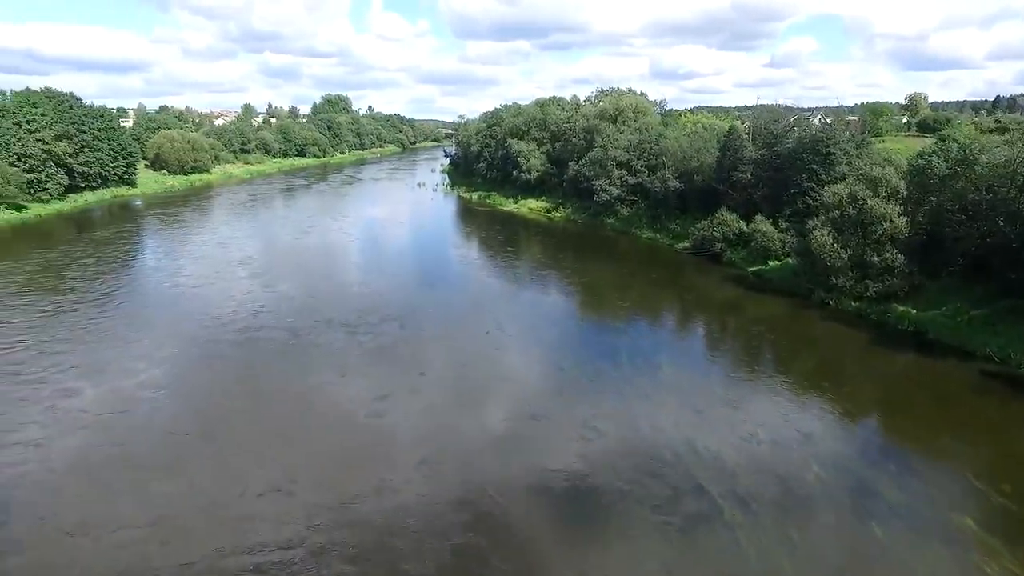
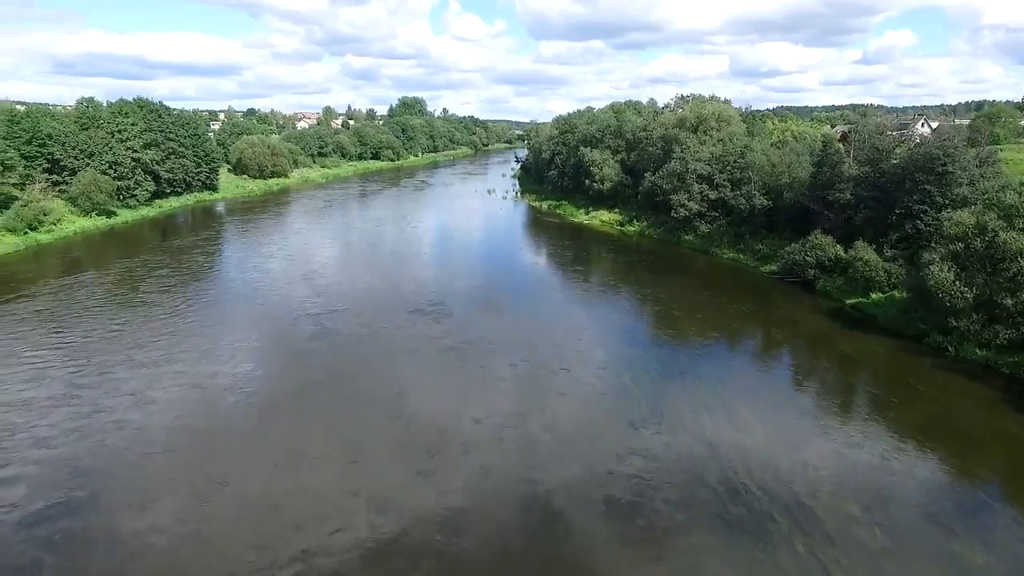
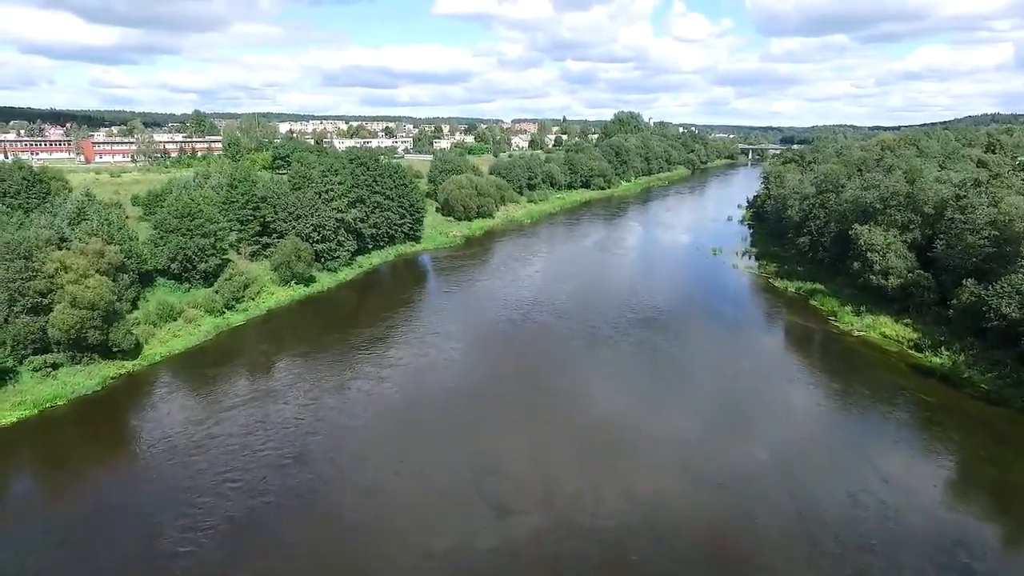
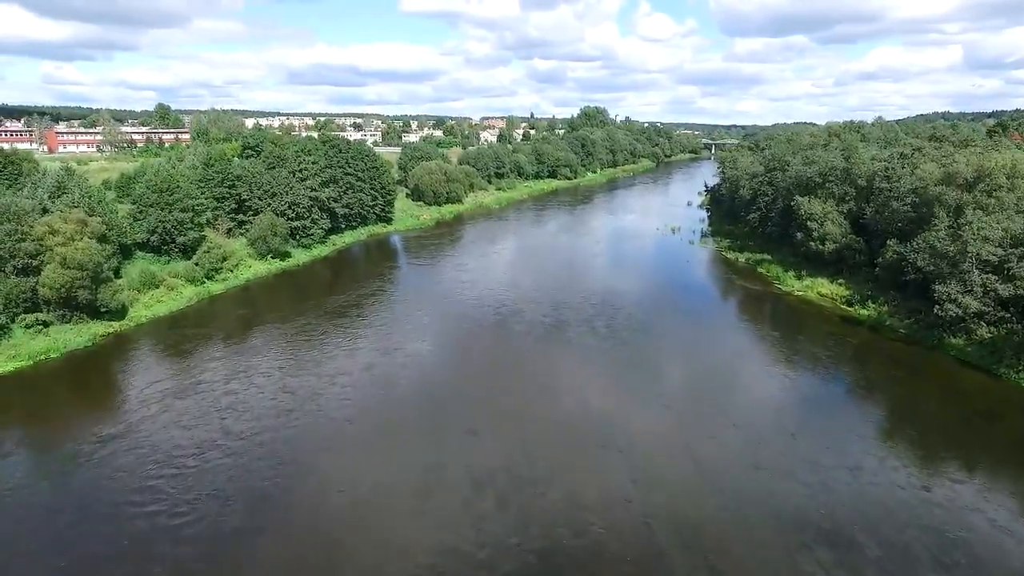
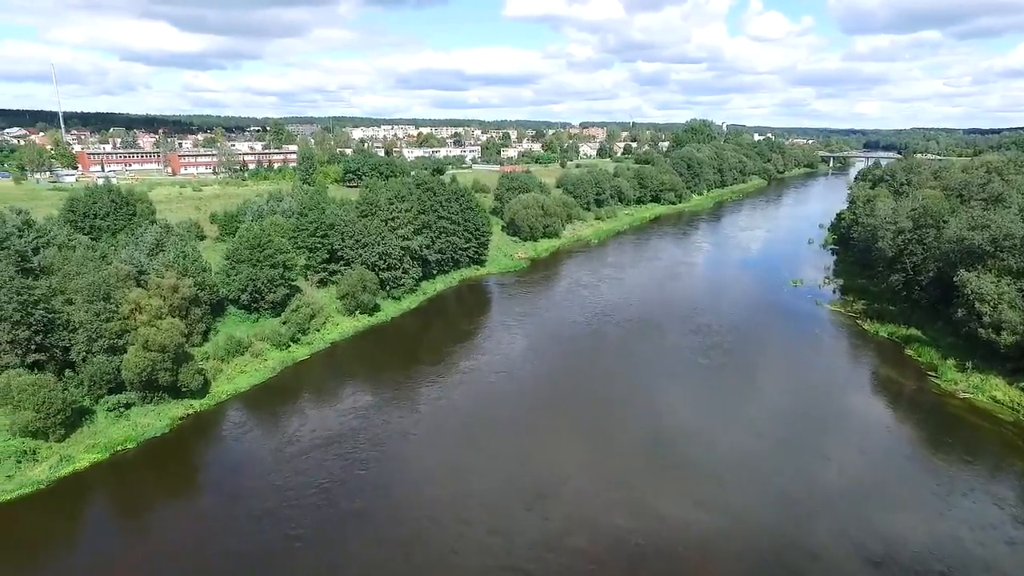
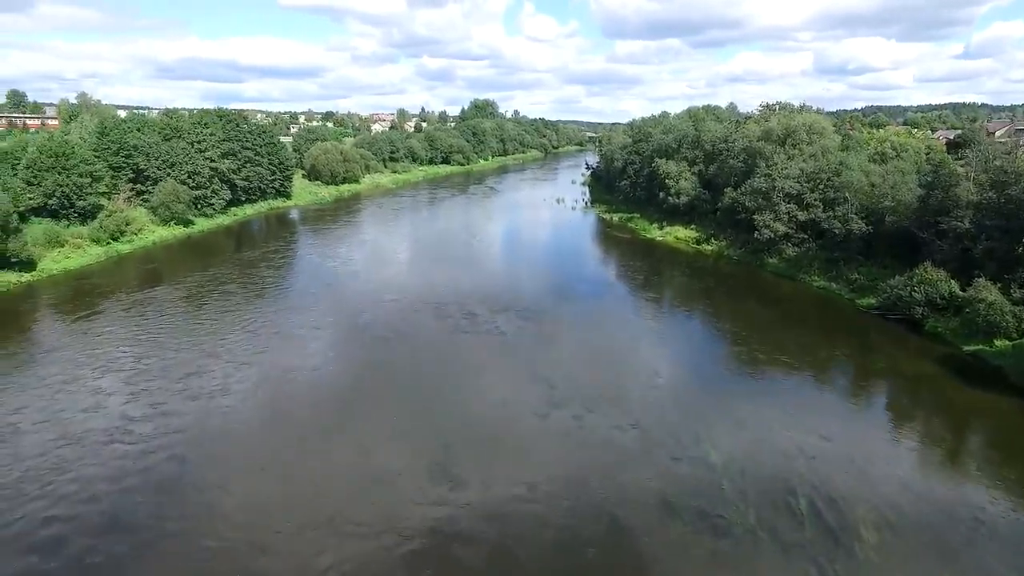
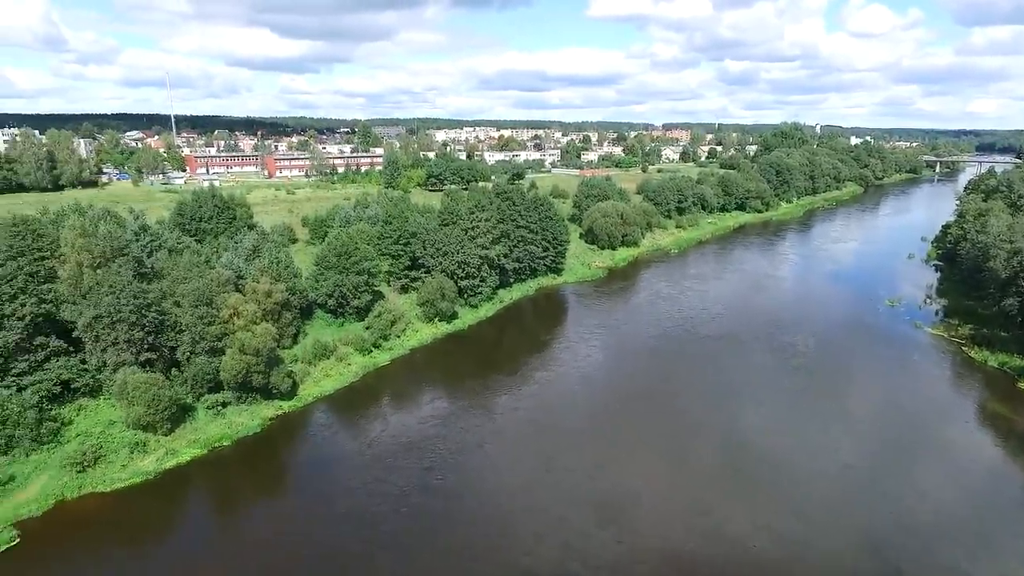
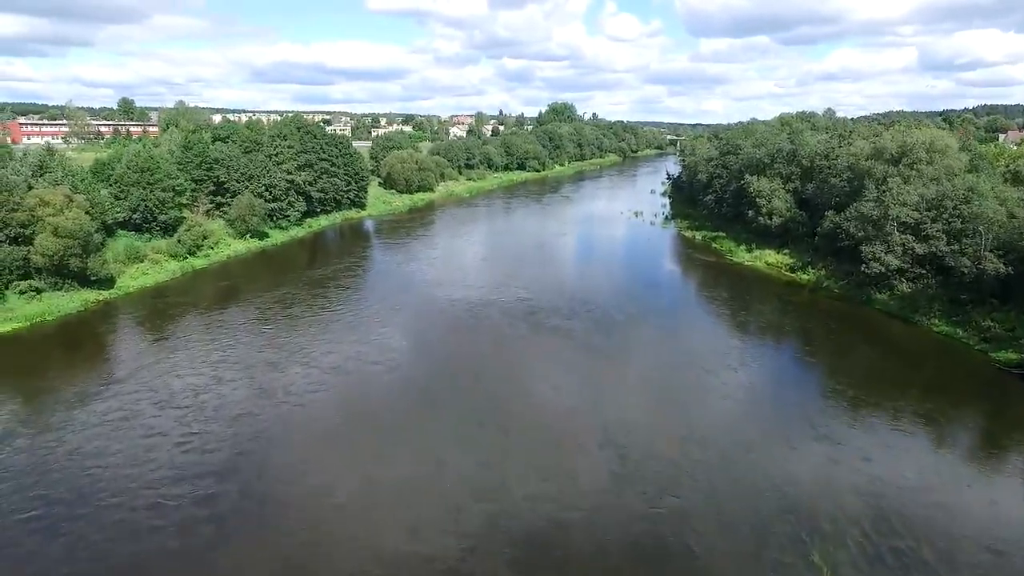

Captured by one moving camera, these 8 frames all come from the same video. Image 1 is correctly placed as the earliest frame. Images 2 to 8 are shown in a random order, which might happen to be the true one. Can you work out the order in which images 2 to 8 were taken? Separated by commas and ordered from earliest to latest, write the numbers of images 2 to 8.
2, 6, 8, 4, 3, 5, 7
